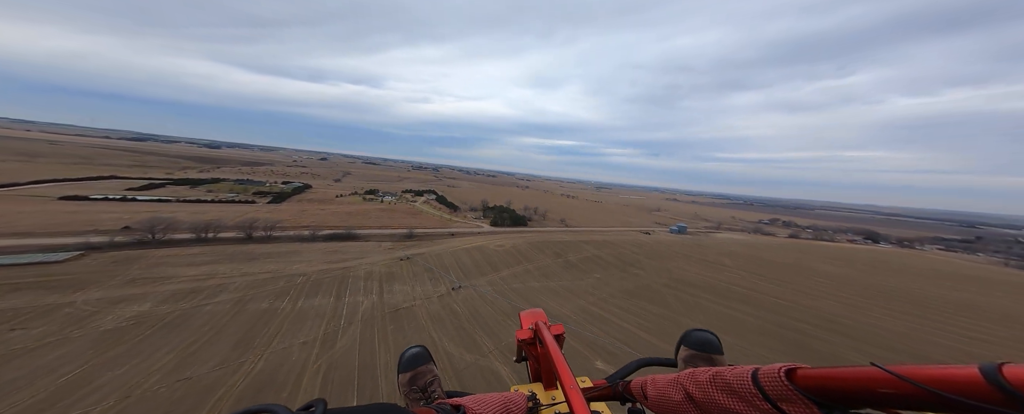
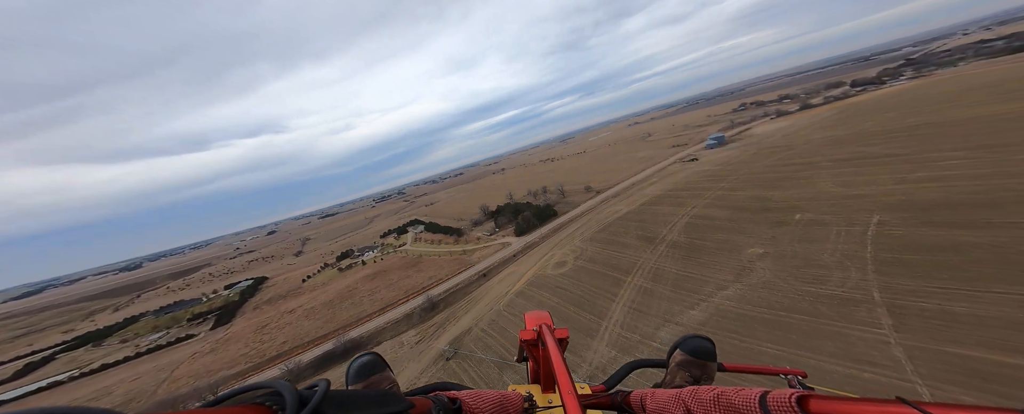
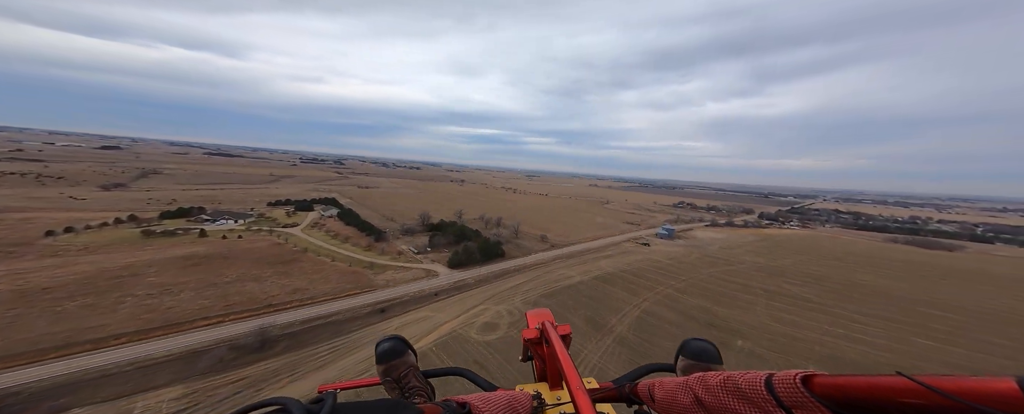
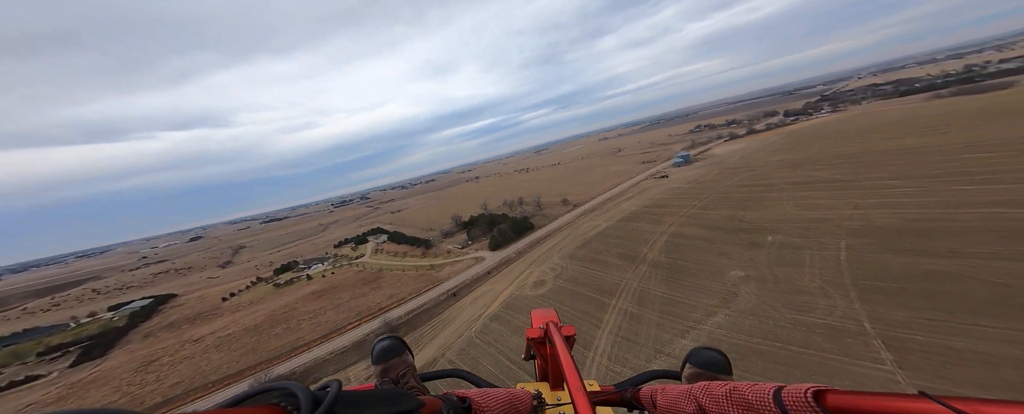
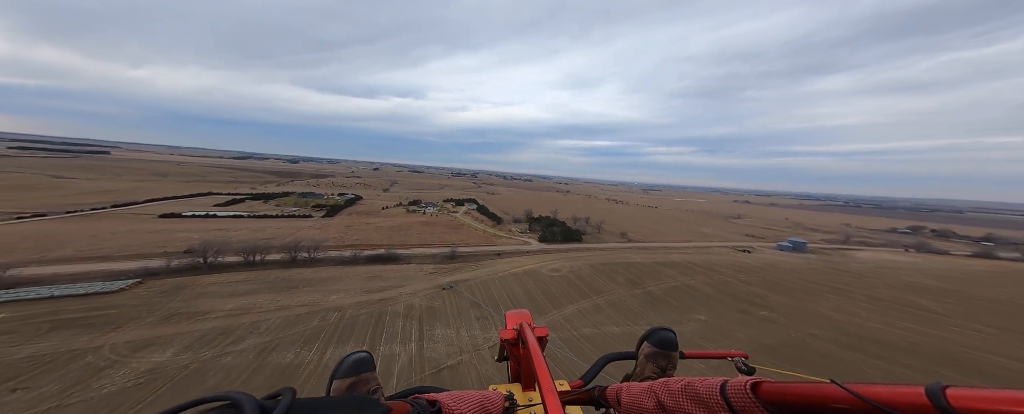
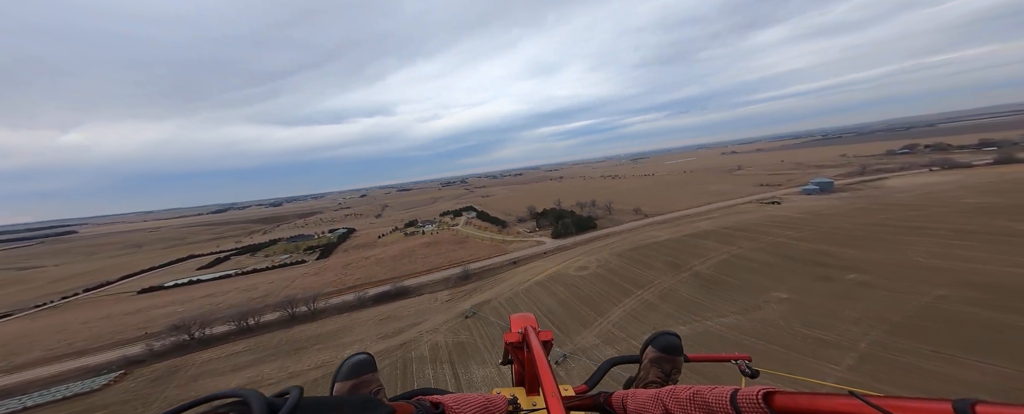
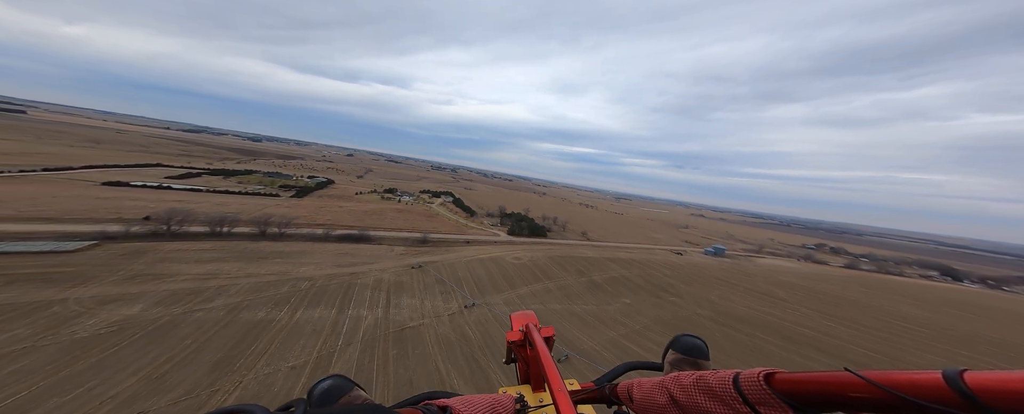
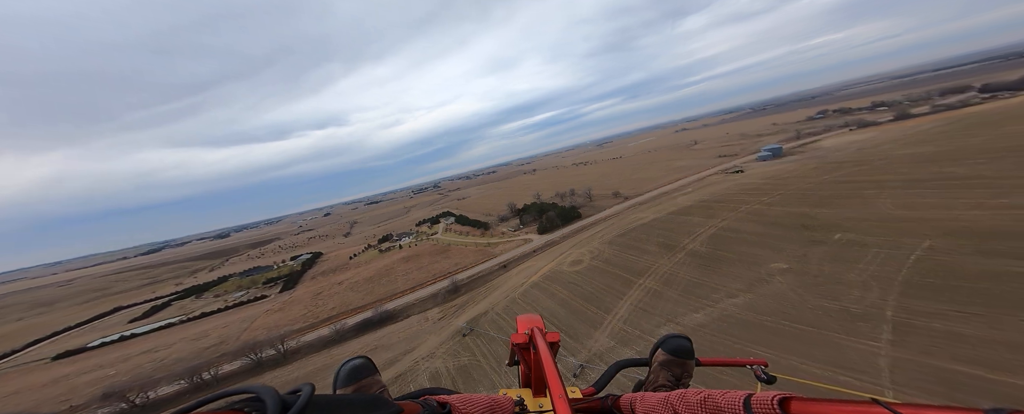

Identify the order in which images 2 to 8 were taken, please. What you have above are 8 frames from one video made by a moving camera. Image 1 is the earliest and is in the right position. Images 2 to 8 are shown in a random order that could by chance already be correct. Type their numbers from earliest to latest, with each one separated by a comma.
7, 5, 6, 8, 2, 4, 3
